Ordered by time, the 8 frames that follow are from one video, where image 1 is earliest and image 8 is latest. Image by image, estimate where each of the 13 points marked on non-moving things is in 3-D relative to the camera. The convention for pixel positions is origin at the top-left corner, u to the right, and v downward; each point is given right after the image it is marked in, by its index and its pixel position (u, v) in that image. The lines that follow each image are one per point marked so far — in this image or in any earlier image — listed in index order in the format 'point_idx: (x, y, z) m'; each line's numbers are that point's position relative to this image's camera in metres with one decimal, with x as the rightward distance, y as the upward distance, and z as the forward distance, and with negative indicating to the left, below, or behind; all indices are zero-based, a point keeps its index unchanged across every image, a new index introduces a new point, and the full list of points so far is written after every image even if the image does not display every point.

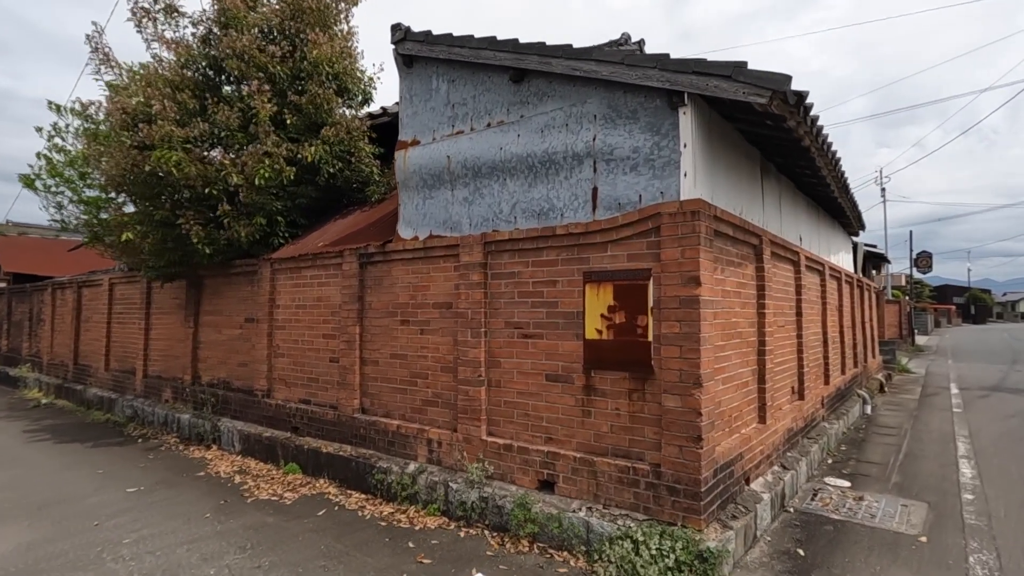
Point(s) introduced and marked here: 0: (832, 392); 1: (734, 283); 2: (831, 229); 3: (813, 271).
0: (+4.6, -1.5, +7.6) m
1: (+1.8, 0.0, +4.4) m
2: (+5.1, +1.0, +8.5) m
3: (+4.1, +0.2, +7.2) m
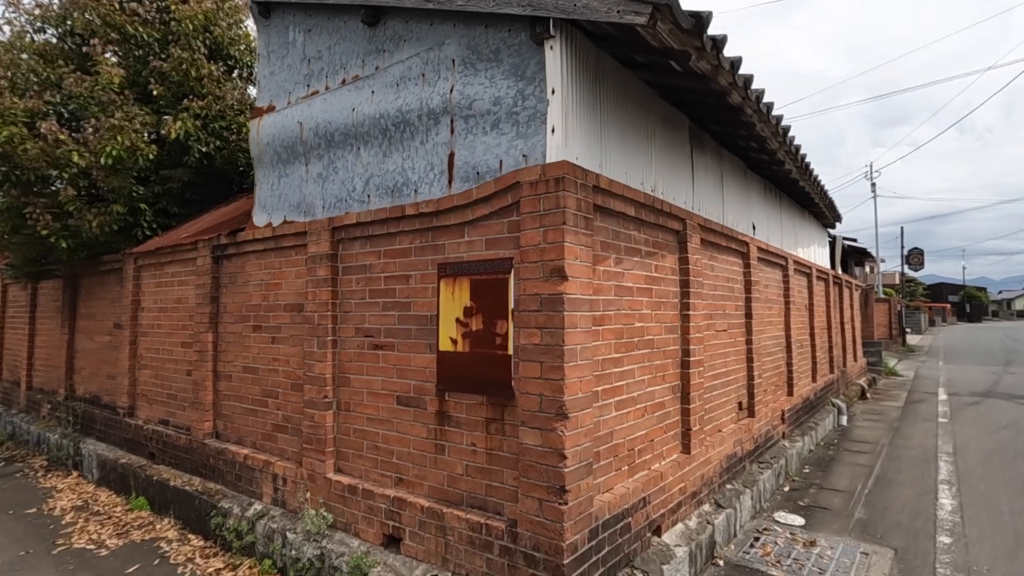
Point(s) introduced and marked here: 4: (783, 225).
0: (+3.5, -1.5, +6.6) m
1: (+0.8, +0.1, +3.4) m
2: (+4.0, +1.0, +7.5) m
3: (+3.1, +0.3, +6.3) m
4: (+3.5, +0.8, +6.8) m
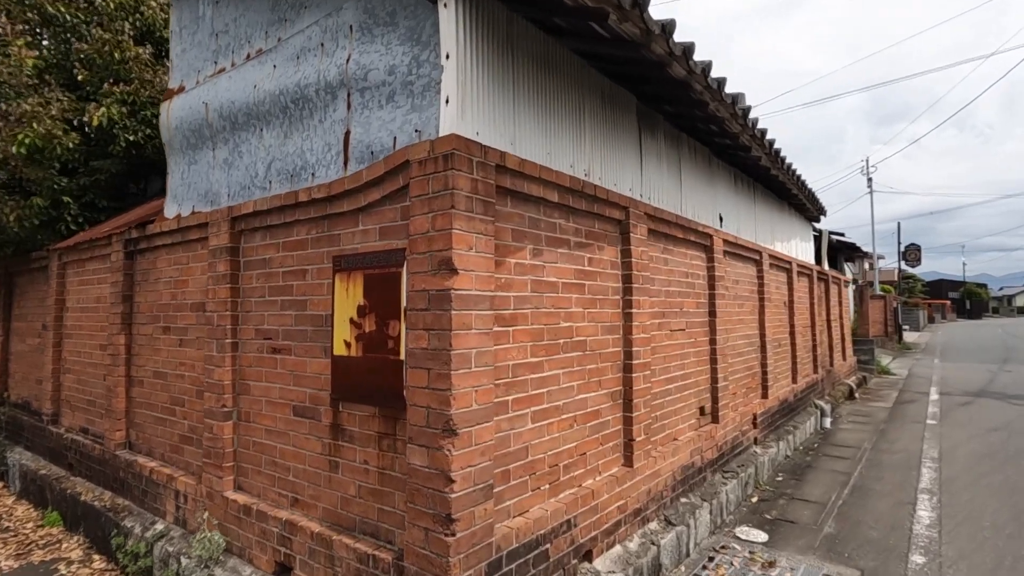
0: (+3.0, -1.4, +6.2) m
1: (+0.3, +0.1, +3.1) m
2: (+3.5, +1.0, +7.1) m
3: (+2.6, +0.3, +5.9) m
4: (+3.0, +0.9, +6.4) m
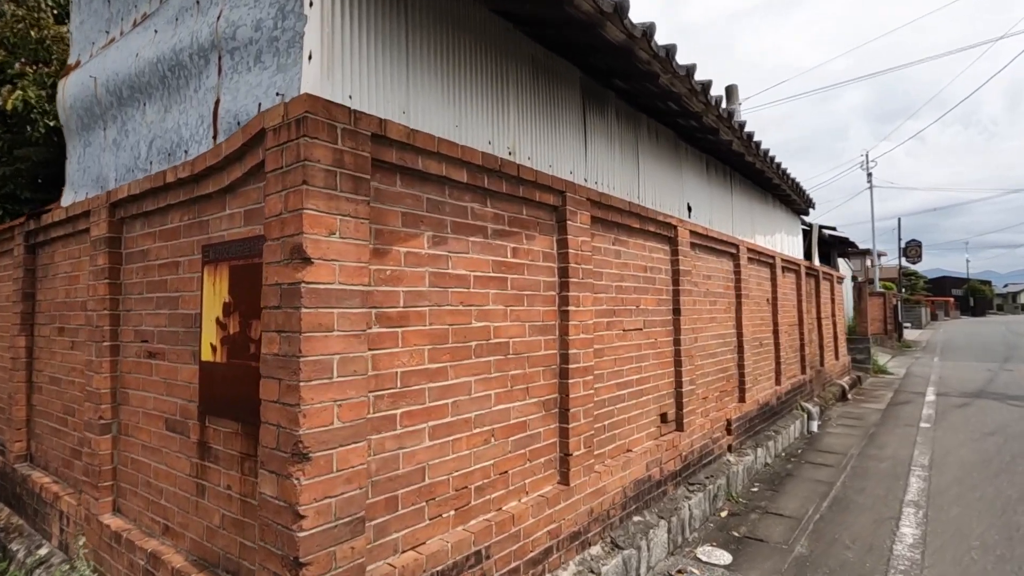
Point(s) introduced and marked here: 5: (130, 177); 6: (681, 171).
0: (+2.6, -1.4, +5.8) m
1: (-0.1, +0.1, +2.7) m
2: (+3.1, +1.1, +6.7) m
3: (+2.1, +0.4, +5.5) m
4: (+2.5, +0.9, +6.0) m
5: (-2.2, +0.6, +3.0) m
6: (+1.5, +1.1, +4.8) m
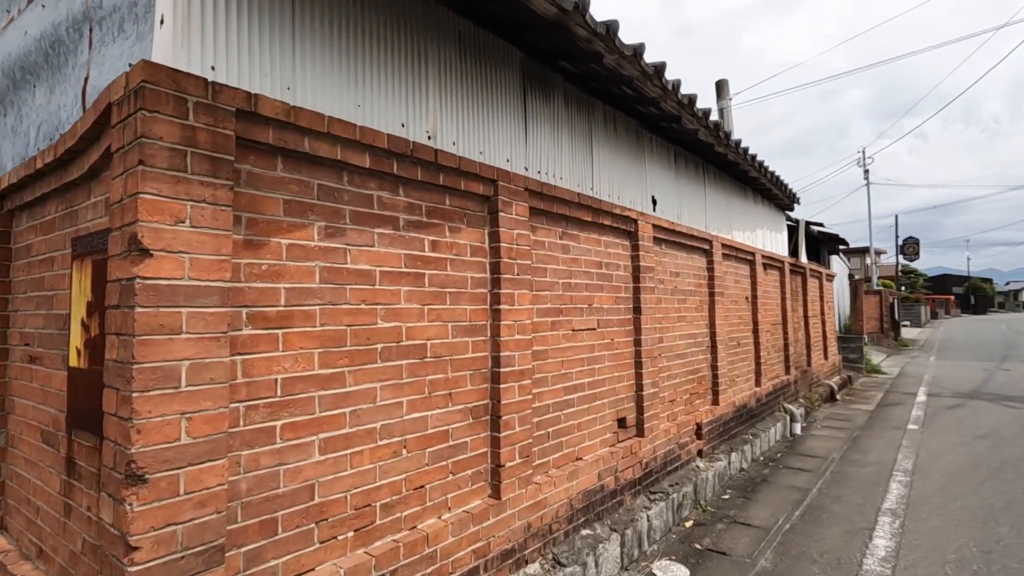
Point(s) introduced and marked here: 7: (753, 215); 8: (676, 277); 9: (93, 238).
0: (+2.2, -1.3, +5.6) m
1: (-0.5, +0.1, +2.4) m
2: (+2.7, +1.1, +6.5) m
3: (+1.7, +0.4, +5.2) m
4: (+2.1, +0.9, +5.7) m
5: (-2.6, +0.6, +2.8) m
6: (+1.1, +1.1, +4.5) m
7: (+3.3, +1.0, +7.2) m
8: (+1.5, +0.1, +5.0) m
9: (-1.6, +0.2, +2.0) m
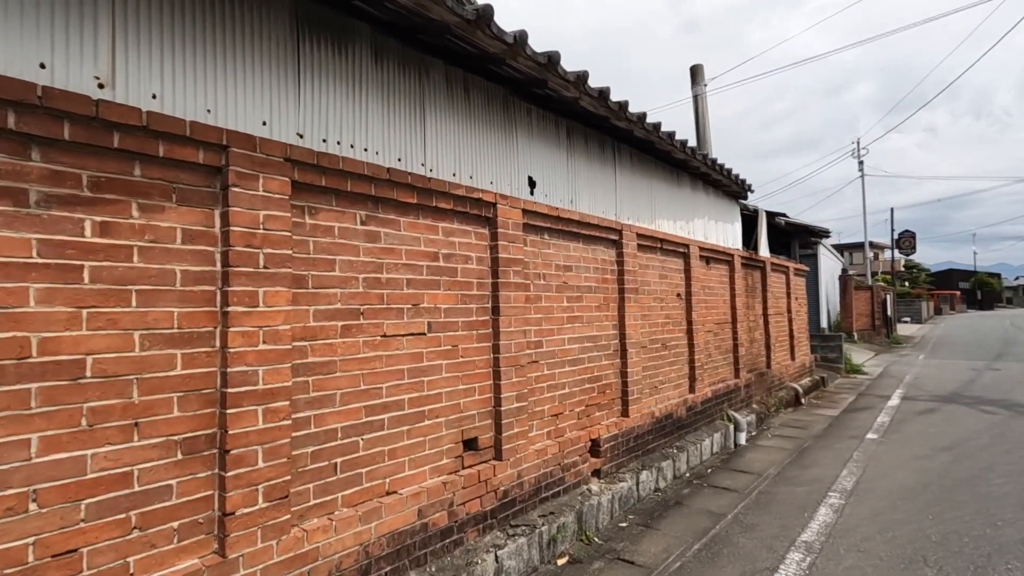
0: (+1.1, -1.3, +4.9) m
1: (-1.7, +0.2, +1.8) m
2: (+1.6, +1.2, +5.8) m
3: (+0.6, +0.4, +4.5) m
4: (+1.0, +1.0, +5.0) m
5: (-3.7, +0.7, +2.2) m
6: (0.0, +1.1, +3.9) m
7: (+2.2, +1.0, +6.5) m
8: (+0.4, +0.1, +4.3) m
9: (-2.7, +0.2, +1.4) m
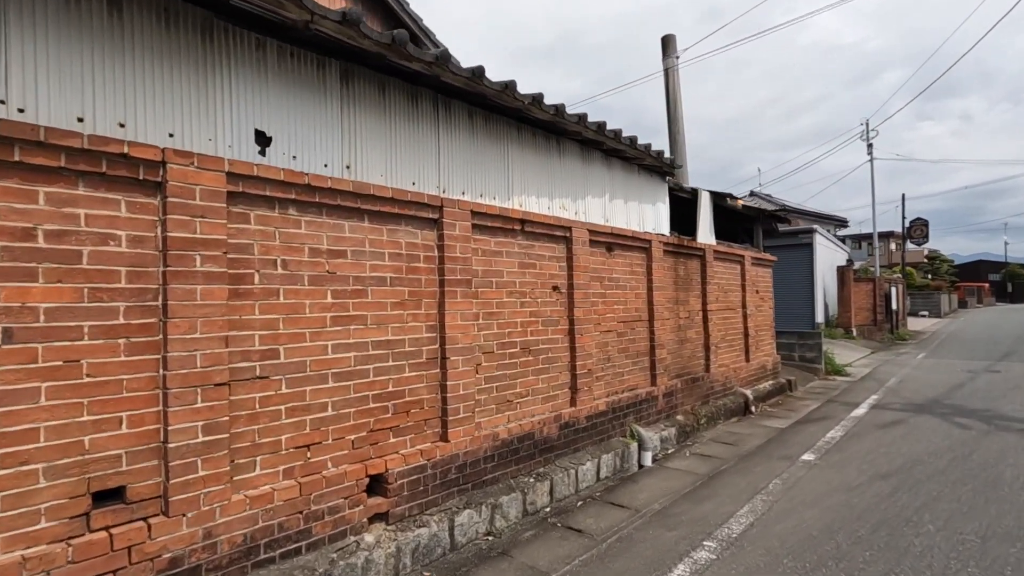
0: (-0.4, -1.2, +3.9) m
1: (-3.3, +0.2, +0.8) m
2: (+0.1, +1.2, +4.7) m
3: (-0.9, +0.5, +3.5) m
4: (-0.5, +1.0, +4.0) m
5: (-5.4, +0.7, +1.3) m
6: (-1.6, +1.2, +2.8) m
7: (+0.7, +1.1, +5.4) m
8: (-1.1, +0.2, +3.3) m
9: (-4.4, +0.2, +0.5) m
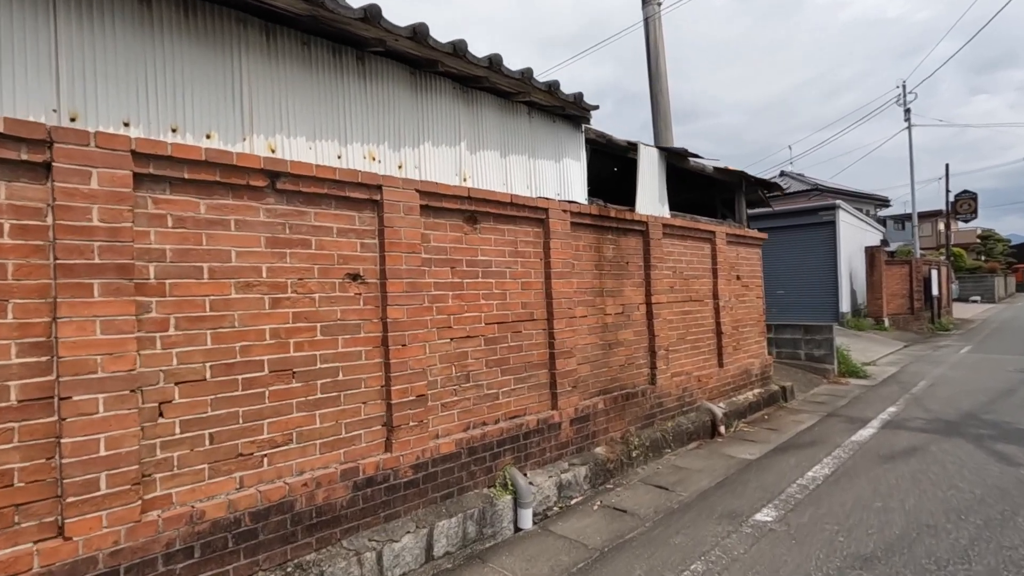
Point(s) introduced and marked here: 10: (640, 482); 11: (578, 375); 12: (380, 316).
0: (-1.9, -1.2, +2.3) m
1: (-5.0, +0.1, -0.6) m
2: (-1.4, +1.3, +3.0) m
3: (-2.5, +0.5, +1.9) m
4: (-2.0, +1.1, +2.4) m
5: (-7.0, +0.6, 0.0) m
6: (-3.2, +1.2, +1.3) m
7: (-0.7, +1.2, +3.7) m
8: (-2.7, +0.2, +1.7) m
9: (-6.1, +0.1, -0.9) m
10: (+1.2, -1.8, +4.8) m
11: (+0.6, -0.8, +4.8) m
12: (-0.8, -0.2, +3.5) m
